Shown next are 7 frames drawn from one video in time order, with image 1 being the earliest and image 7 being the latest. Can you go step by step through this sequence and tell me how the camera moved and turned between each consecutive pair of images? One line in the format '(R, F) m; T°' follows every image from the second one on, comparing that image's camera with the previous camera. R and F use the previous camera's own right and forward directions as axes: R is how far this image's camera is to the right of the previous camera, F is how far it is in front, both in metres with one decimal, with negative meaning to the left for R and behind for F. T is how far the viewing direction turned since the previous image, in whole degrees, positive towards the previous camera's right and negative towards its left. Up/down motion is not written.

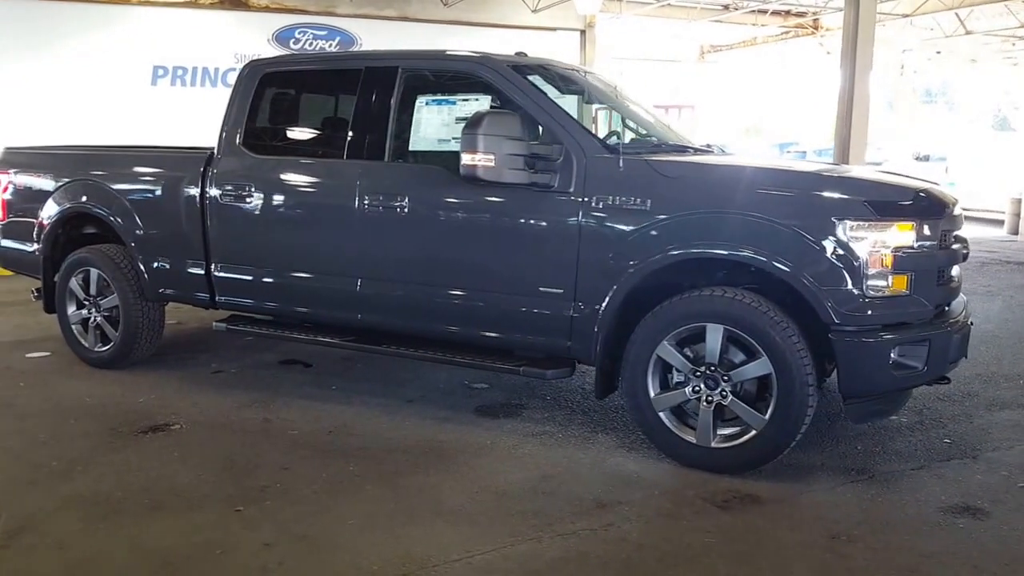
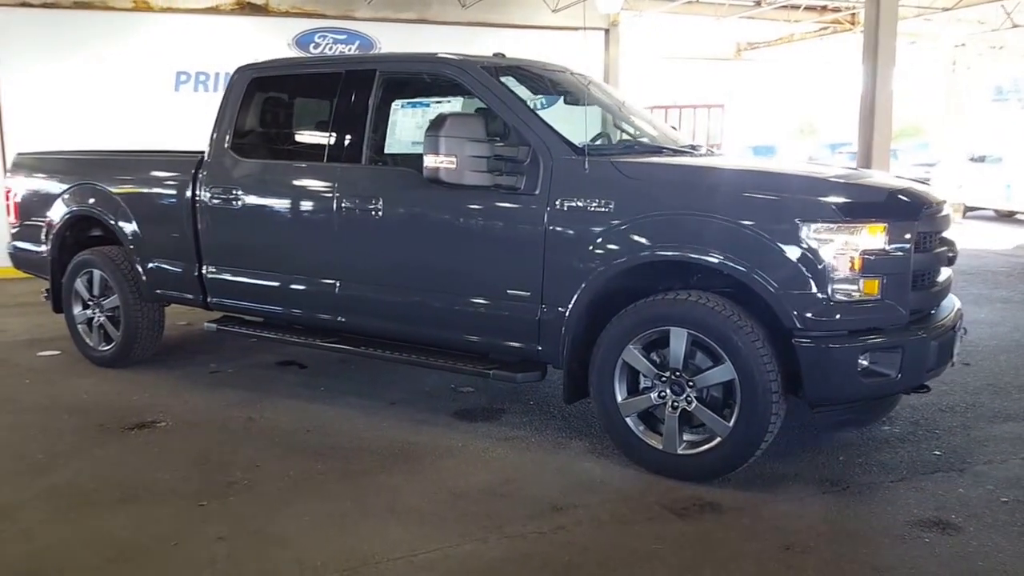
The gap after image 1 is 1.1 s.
(+0.4, 0.0) m; -4°
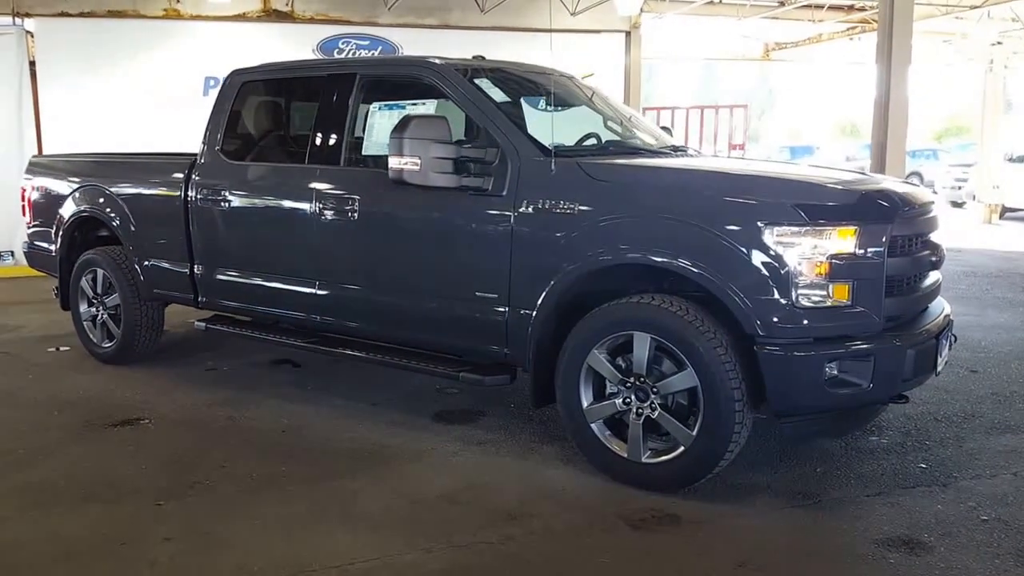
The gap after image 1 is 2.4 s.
(+0.4, +0.1) m; -4°
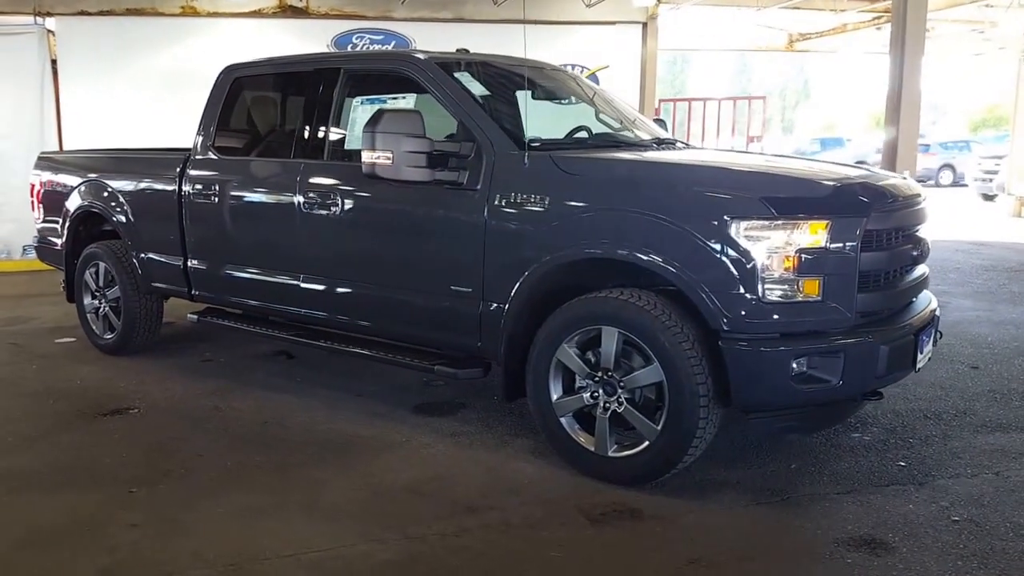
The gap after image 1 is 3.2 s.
(+0.3, 0.0) m; -3°
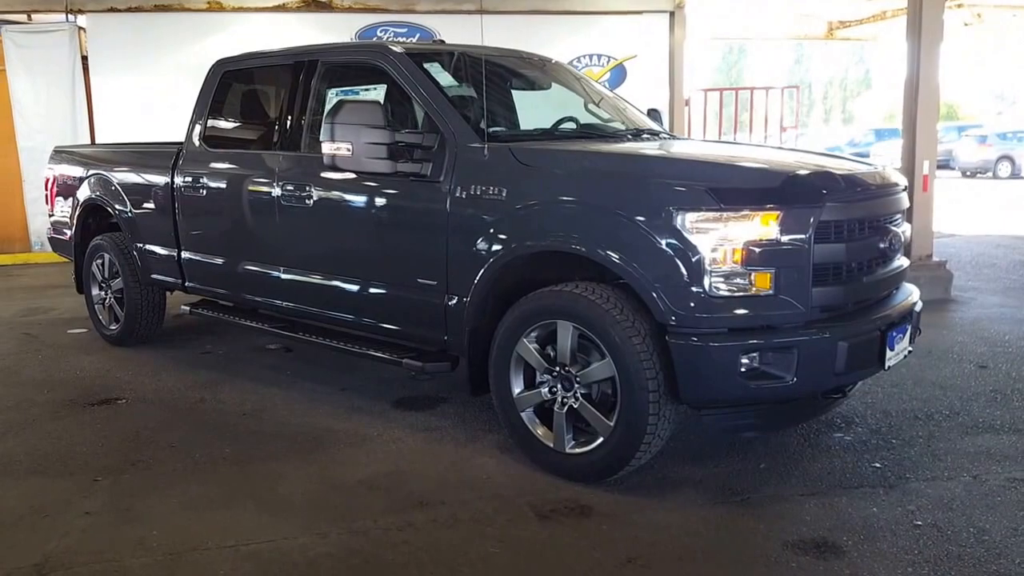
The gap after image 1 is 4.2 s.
(+0.4, +0.1) m; -4°
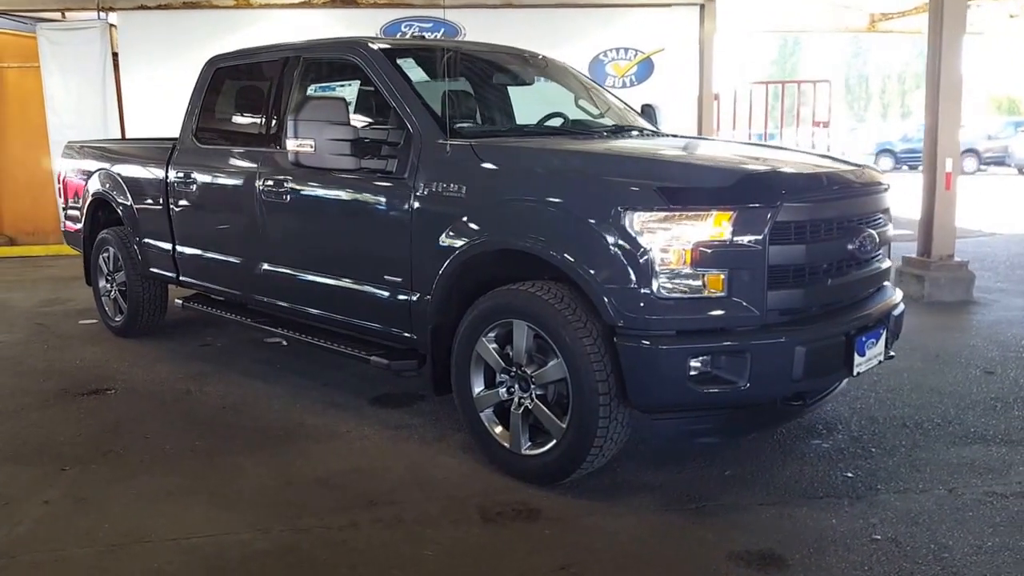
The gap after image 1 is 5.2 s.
(+0.4, +0.1) m; -4°
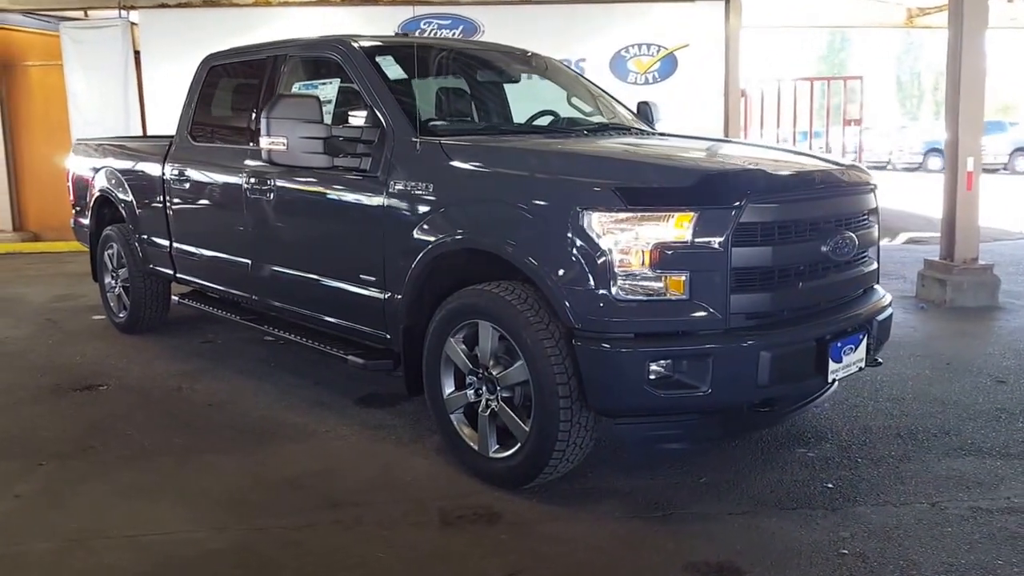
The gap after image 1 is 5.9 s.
(+0.3, +0.1) m; -3°
